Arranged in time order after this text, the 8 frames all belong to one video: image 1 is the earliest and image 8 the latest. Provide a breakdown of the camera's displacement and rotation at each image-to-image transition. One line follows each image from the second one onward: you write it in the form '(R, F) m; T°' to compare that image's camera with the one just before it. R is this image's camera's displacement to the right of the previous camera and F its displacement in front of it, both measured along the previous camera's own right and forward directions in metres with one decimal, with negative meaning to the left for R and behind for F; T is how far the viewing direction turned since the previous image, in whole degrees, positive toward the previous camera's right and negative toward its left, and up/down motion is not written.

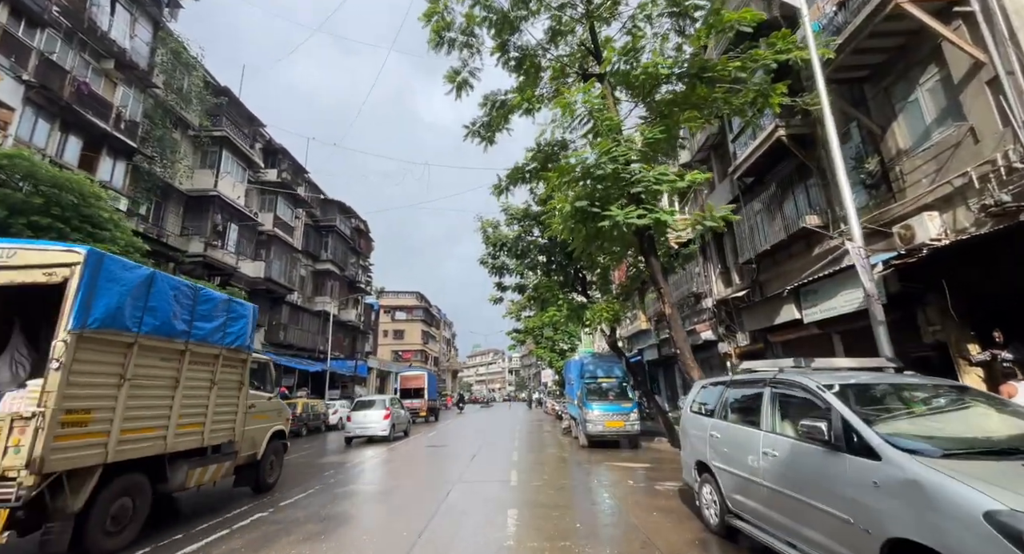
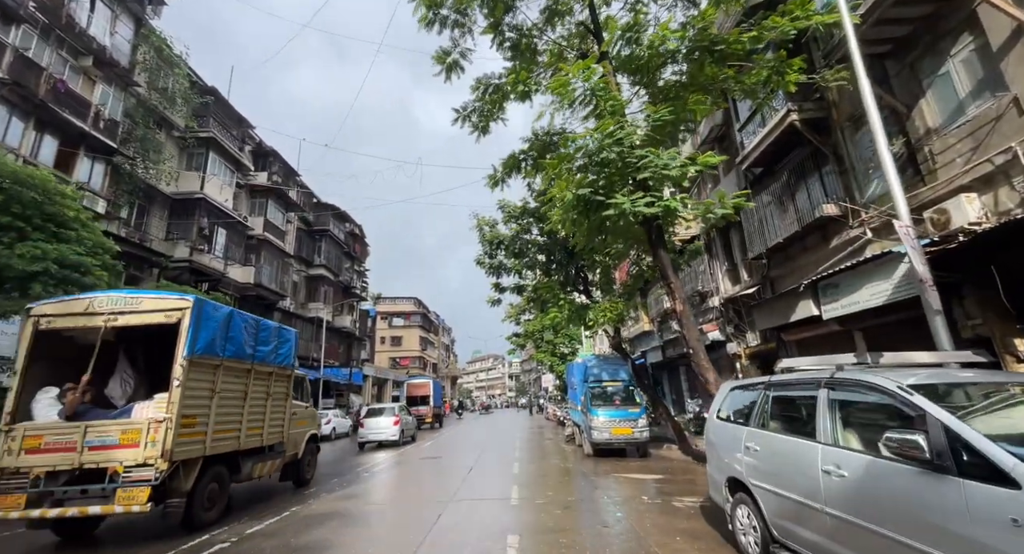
(0.0, +0.7) m; 0°
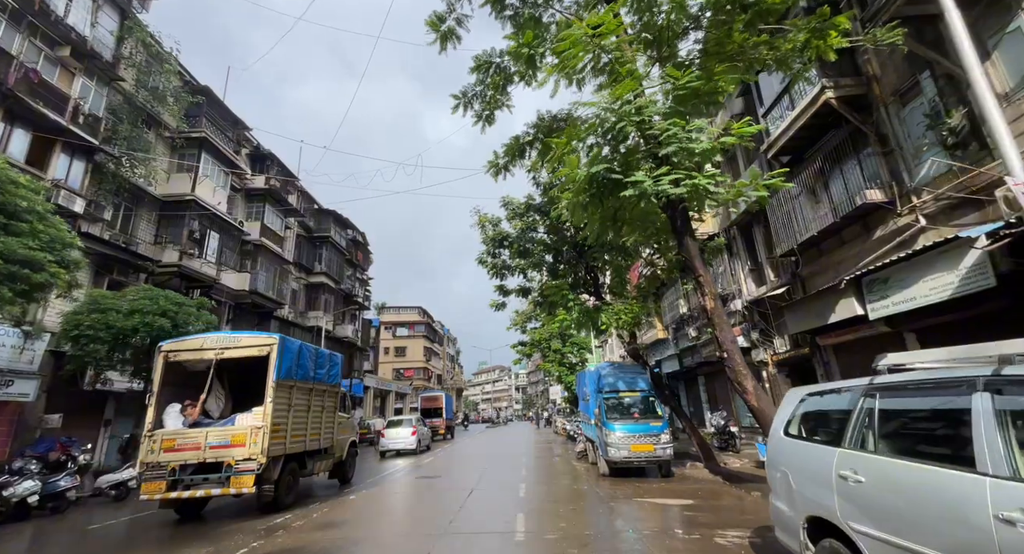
(0.0, +1.0) m; -1°
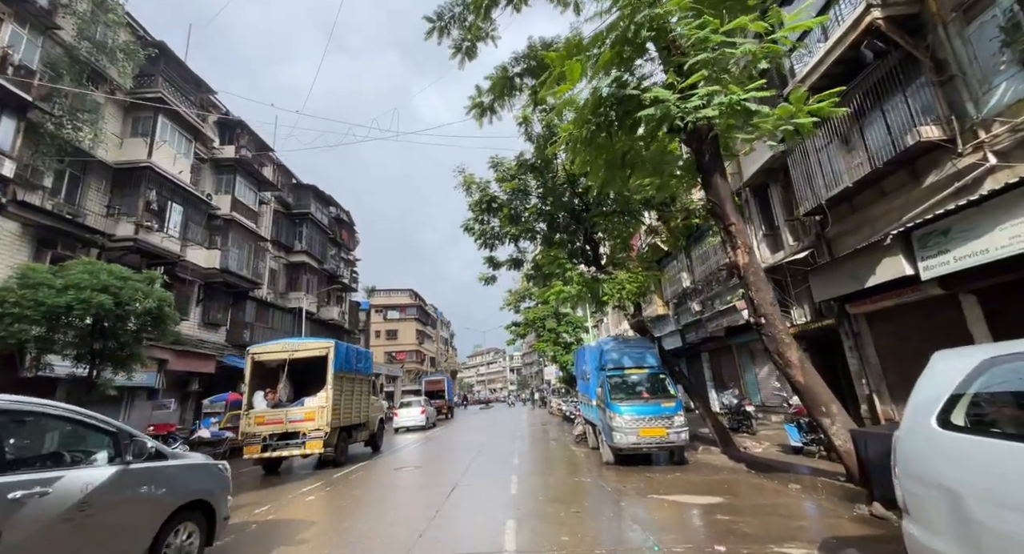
(+0.1, +1.4) m; +1°
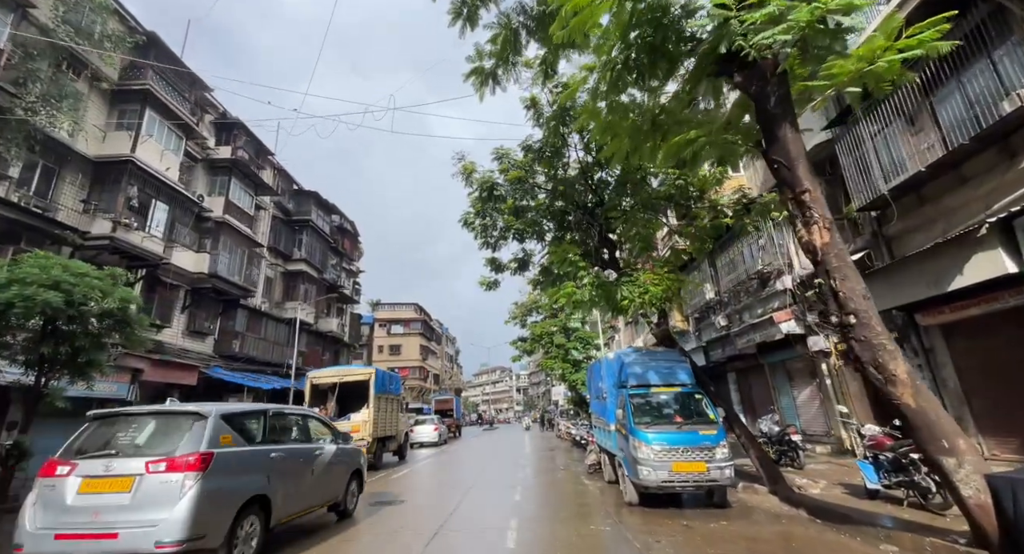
(+0.1, +1.4) m; -1°
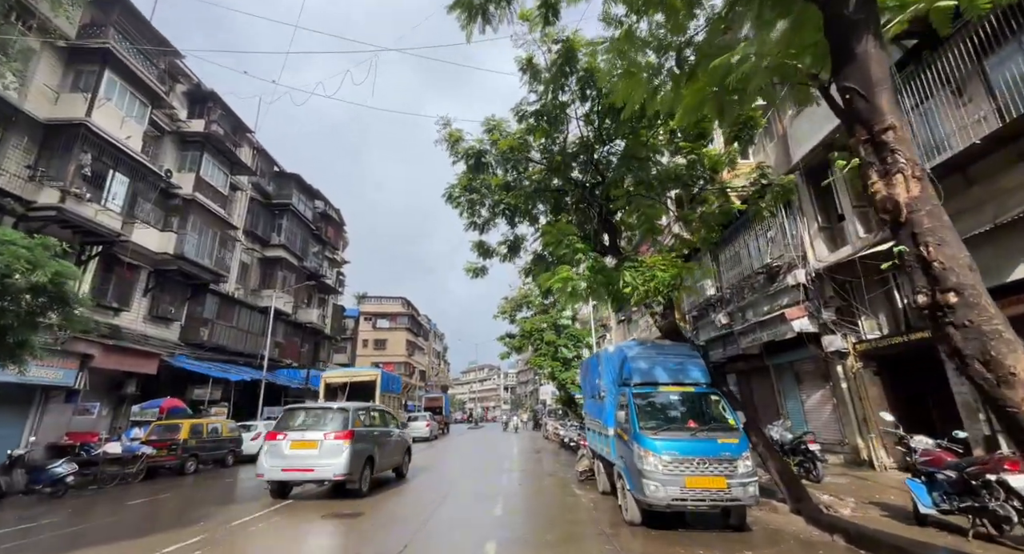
(+0.1, +1.1) m; +1°
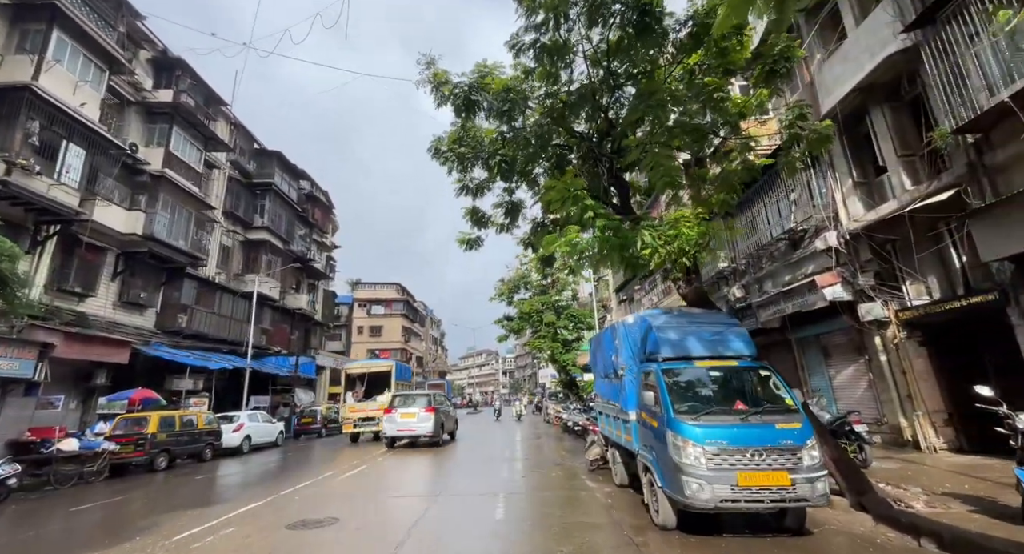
(0.0, +1.1) m; 0°
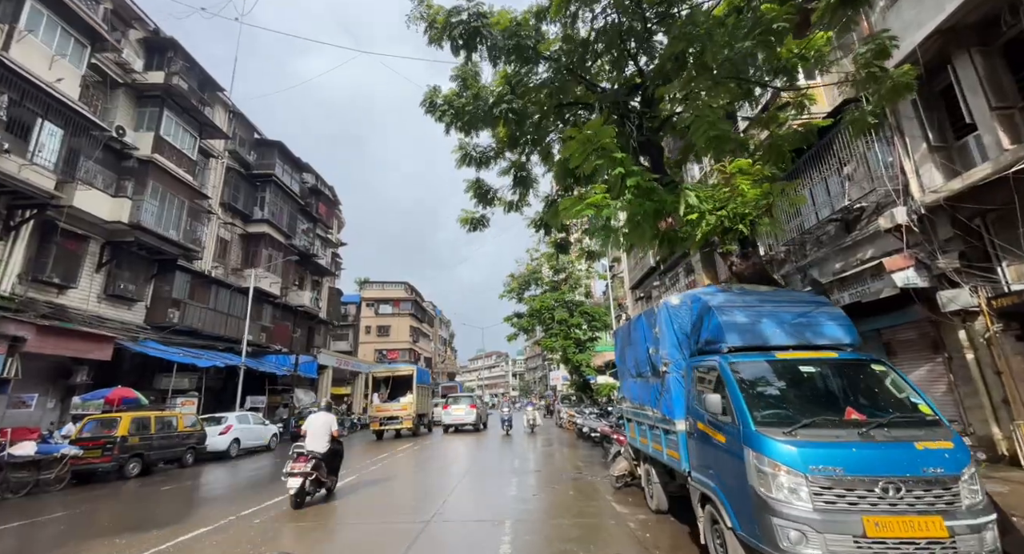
(0.0, +1.3) m; -1°
